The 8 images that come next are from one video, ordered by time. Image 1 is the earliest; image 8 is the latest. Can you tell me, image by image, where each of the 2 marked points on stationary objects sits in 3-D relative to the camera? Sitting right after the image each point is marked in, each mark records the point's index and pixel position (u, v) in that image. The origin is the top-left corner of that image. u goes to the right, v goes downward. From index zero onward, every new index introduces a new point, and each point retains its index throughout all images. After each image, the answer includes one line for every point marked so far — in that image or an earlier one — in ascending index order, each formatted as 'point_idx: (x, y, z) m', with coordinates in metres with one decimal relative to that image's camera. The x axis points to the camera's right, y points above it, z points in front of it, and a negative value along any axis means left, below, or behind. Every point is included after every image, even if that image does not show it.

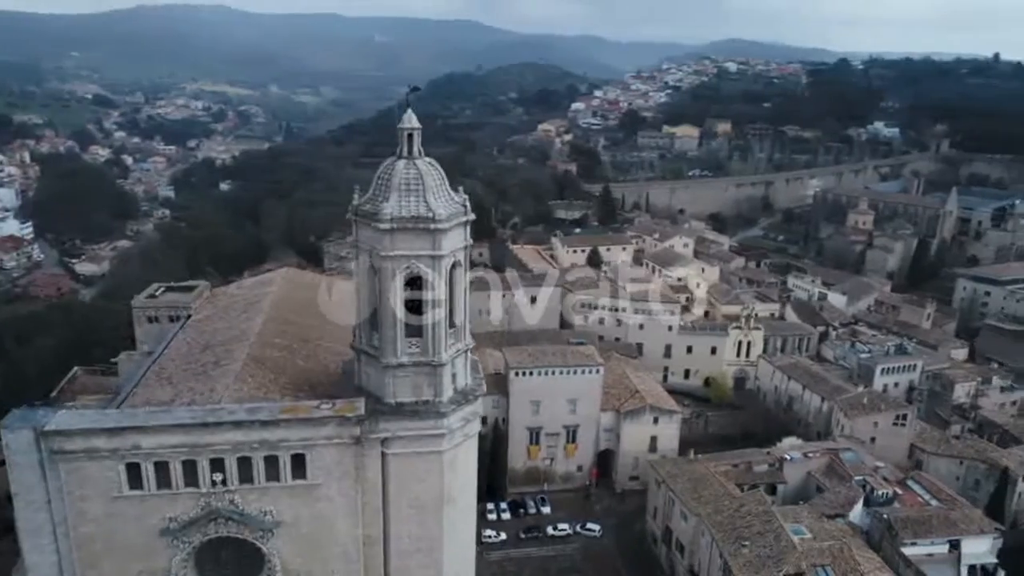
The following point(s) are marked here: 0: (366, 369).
0: (-3.0, -1.6, +15.2) m
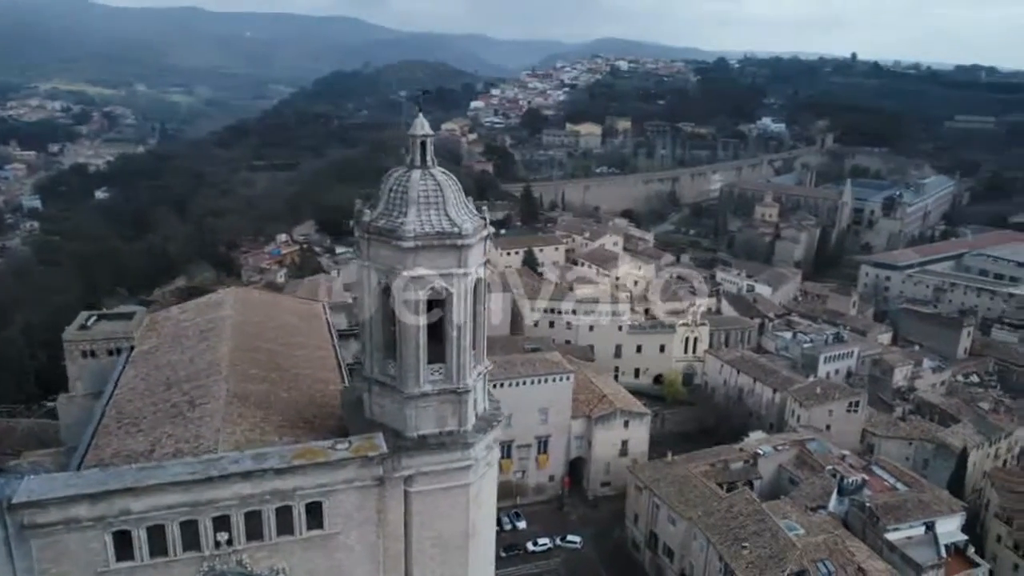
0: (-2.5, -2.1, +13.8) m
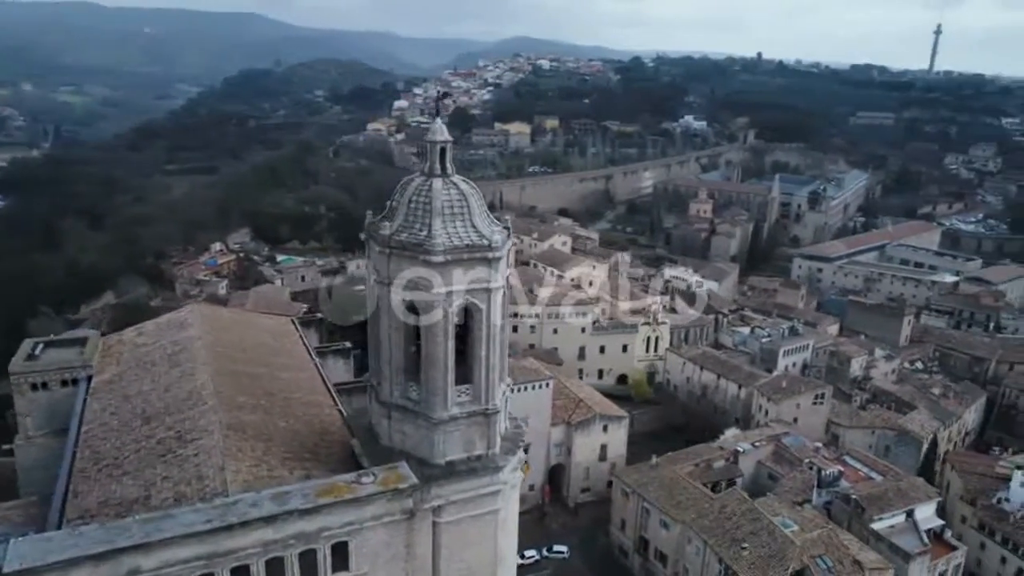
0: (-1.9, -2.4, +12.8) m
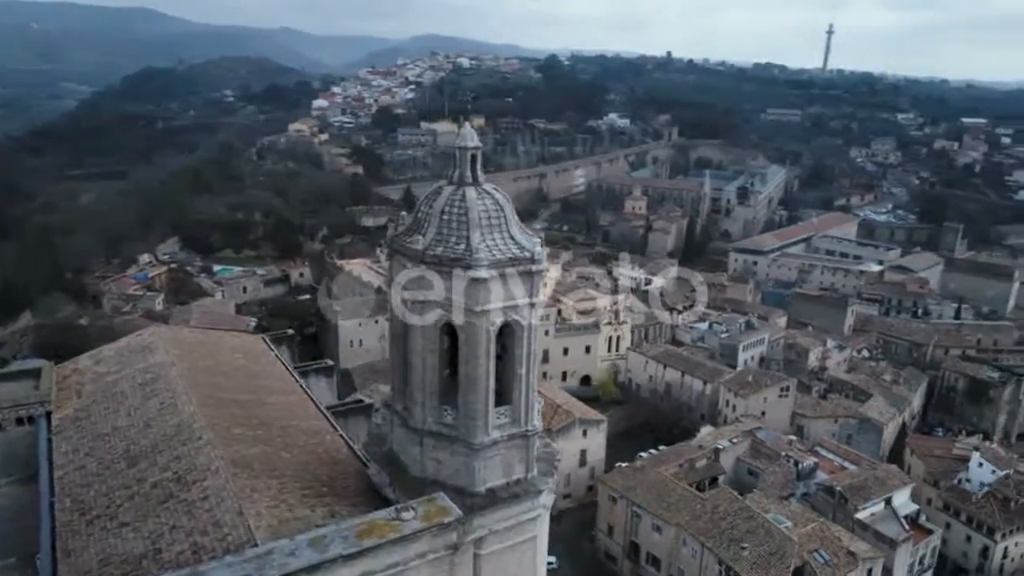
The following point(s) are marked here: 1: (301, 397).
0: (-1.2, -2.7, +12.0) m
1: (-4.9, -2.5, +16.9) m
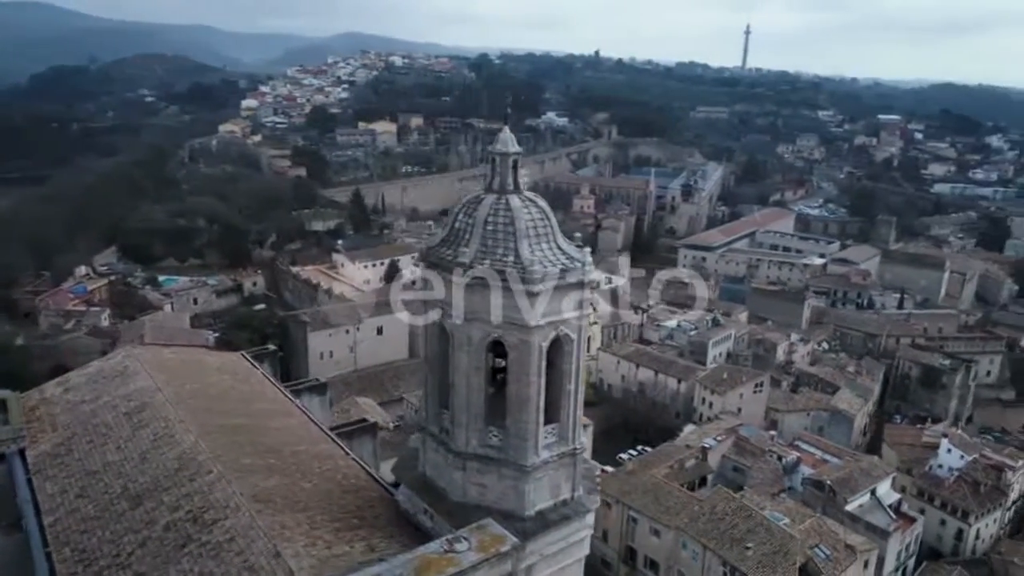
0: (-0.5, -2.9, +11.3) m
1: (-4.6, -2.8, +15.8) m
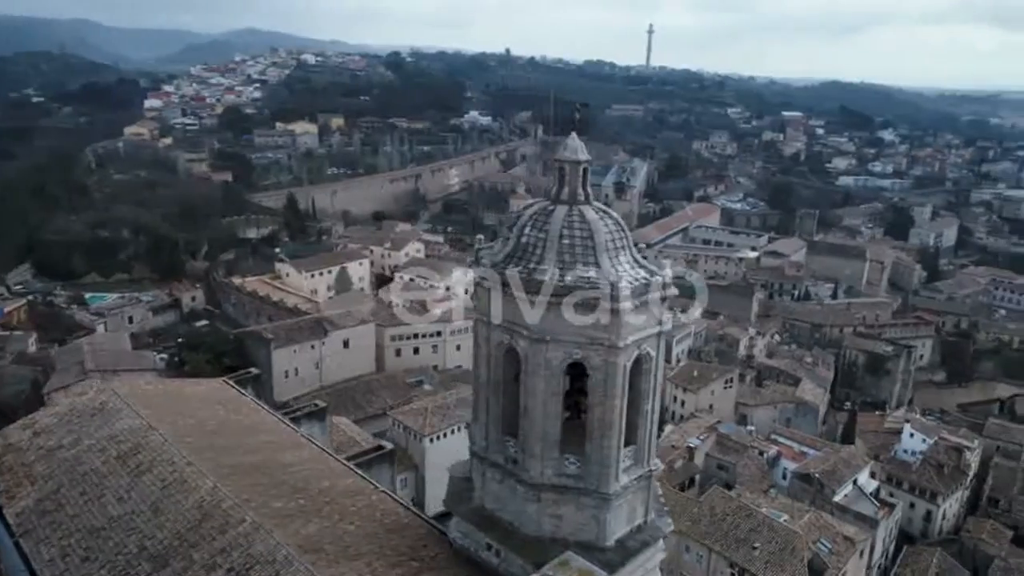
0: (+0.7, -3.1, +10.6) m
1: (-4.0, -3.2, +14.6) m
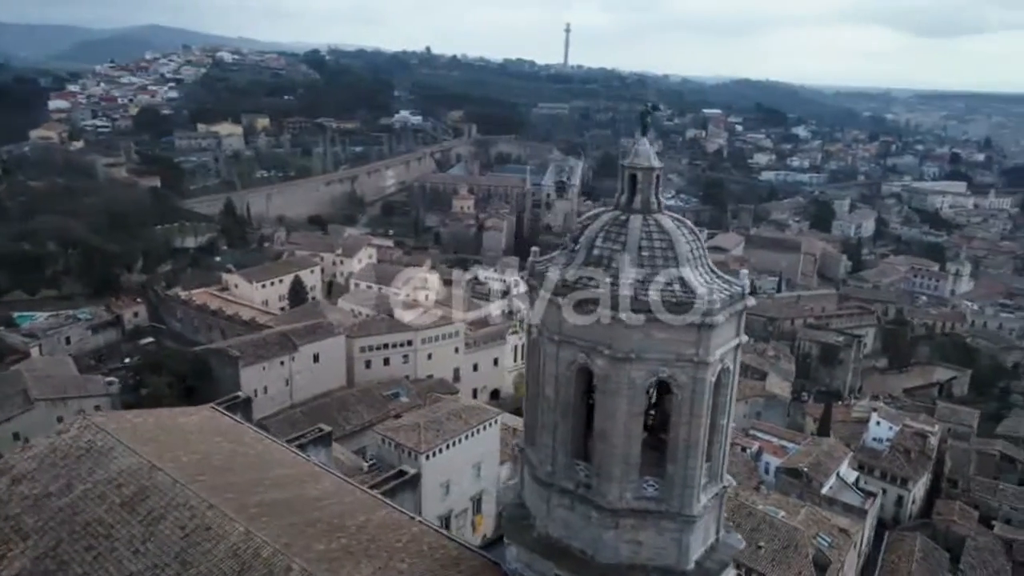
0: (+1.7, -3.3, +10.0) m
1: (-3.3, -3.6, +13.5) m
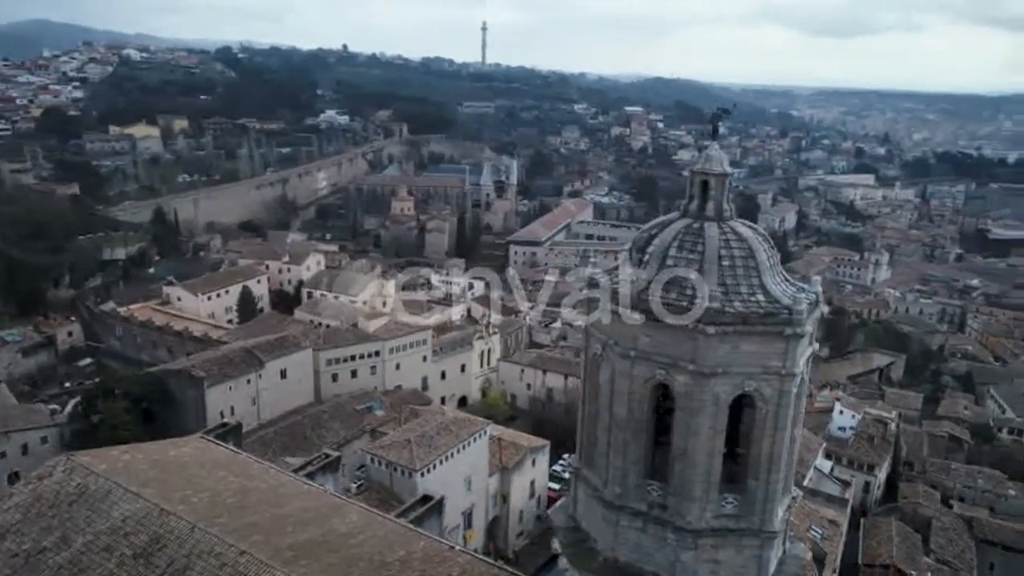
0: (+2.7, -3.5, +9.7) m
1: (-2.6, -3.9, +12.6) m
